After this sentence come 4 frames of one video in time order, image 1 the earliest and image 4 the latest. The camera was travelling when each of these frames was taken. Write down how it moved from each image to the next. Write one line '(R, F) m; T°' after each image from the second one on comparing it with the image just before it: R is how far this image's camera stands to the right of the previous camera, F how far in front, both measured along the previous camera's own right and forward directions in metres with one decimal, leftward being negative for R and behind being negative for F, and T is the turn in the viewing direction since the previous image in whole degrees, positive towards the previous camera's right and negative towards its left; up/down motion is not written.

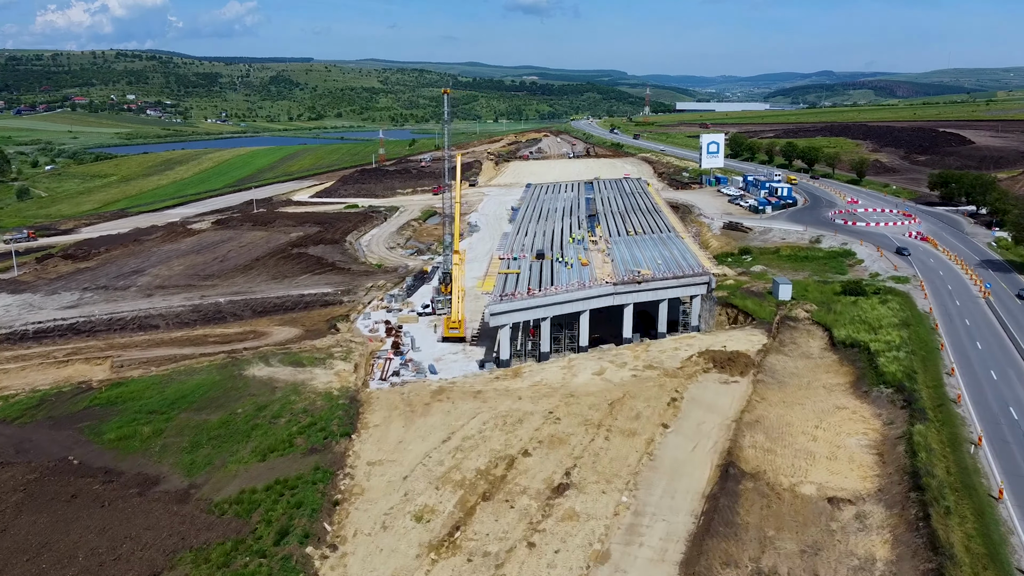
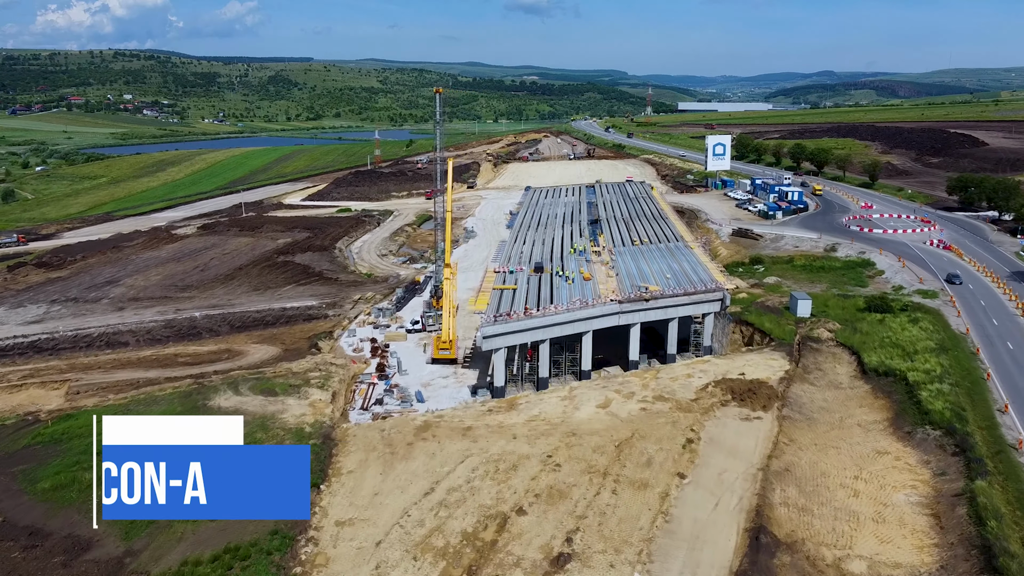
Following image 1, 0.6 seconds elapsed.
(+0.2, +3.1) m; 0°
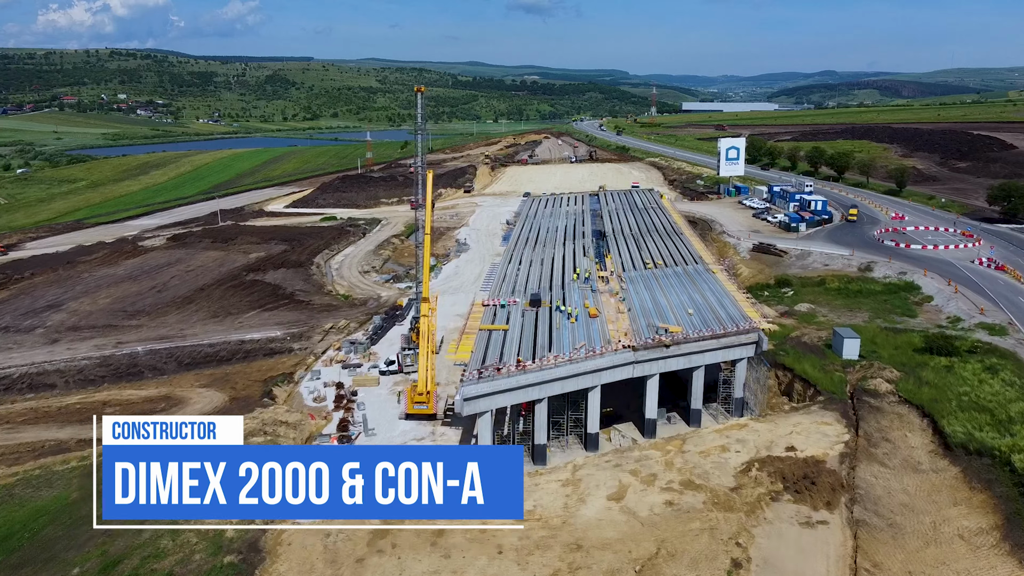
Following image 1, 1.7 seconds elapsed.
(+0.4, +6.0) m; 0°
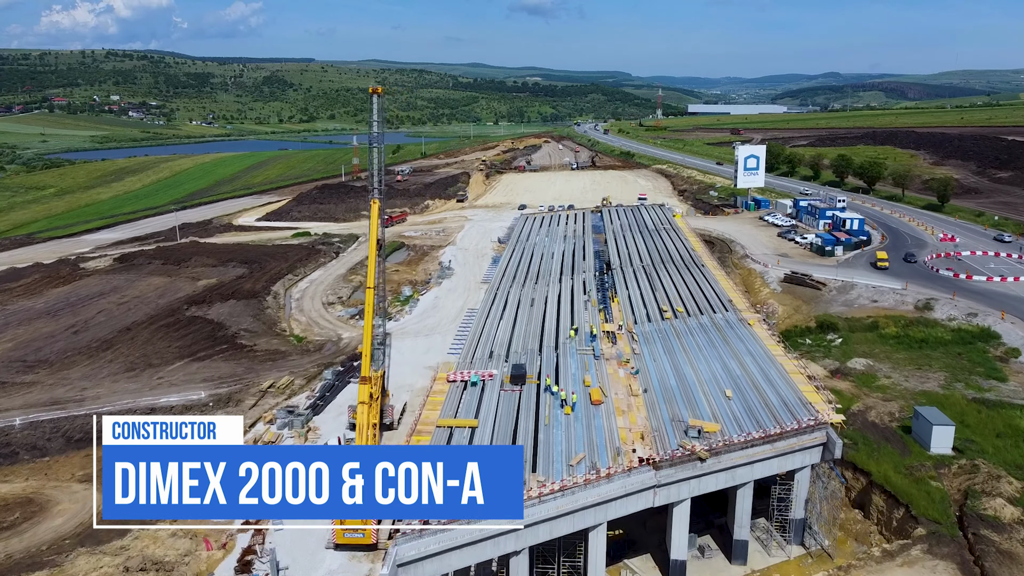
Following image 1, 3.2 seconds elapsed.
(+0.9, +8.0) m; 0°
